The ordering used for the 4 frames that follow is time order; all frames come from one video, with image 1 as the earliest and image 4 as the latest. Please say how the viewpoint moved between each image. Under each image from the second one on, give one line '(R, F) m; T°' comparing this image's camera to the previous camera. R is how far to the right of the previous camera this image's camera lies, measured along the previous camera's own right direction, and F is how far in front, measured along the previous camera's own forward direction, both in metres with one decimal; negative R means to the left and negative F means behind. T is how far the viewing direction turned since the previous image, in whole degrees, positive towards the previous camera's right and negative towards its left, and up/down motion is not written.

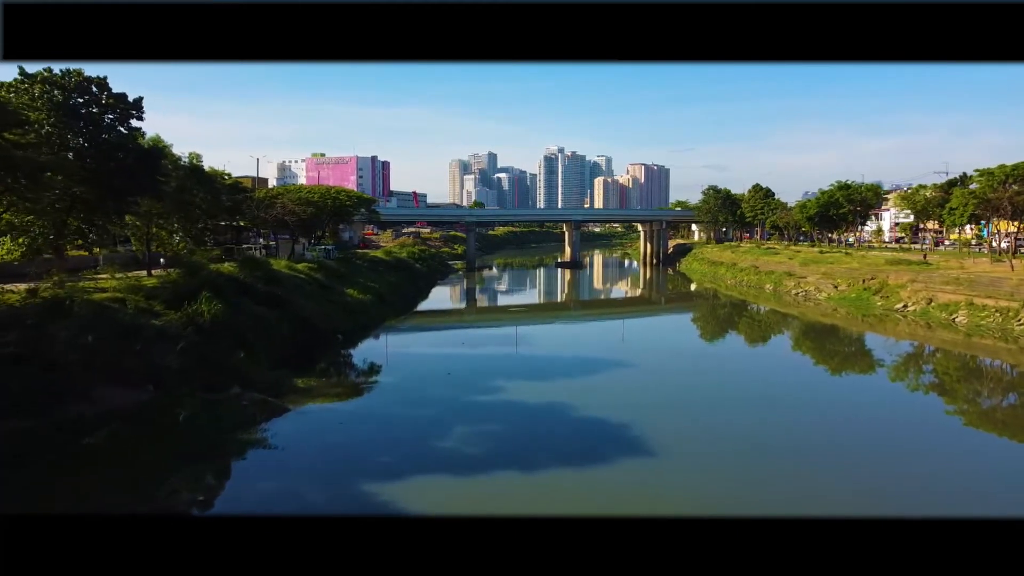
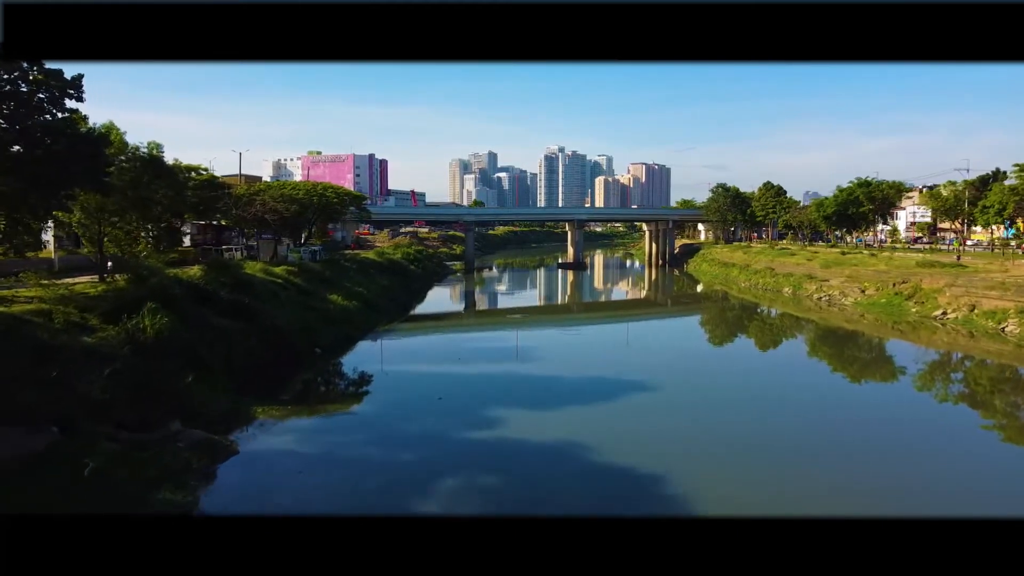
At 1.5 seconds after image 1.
(0.0, +1.8) m; 0°
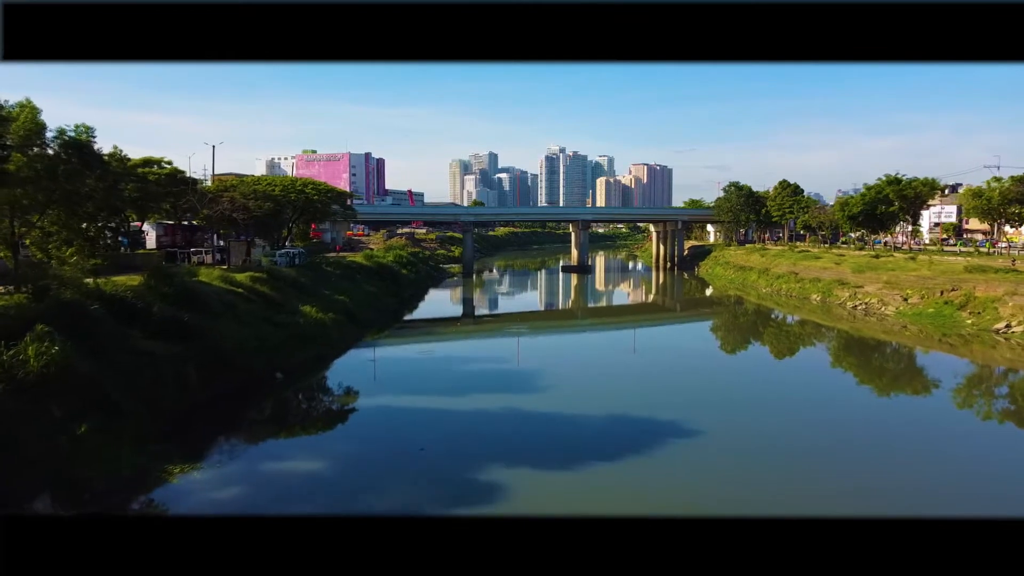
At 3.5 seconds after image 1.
(0.0, +2.4) m; 0°
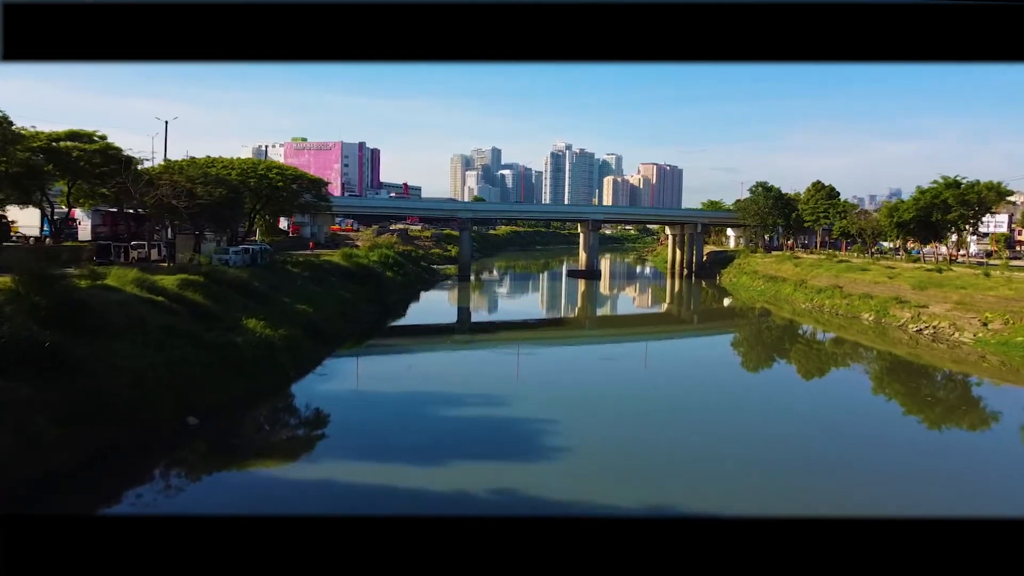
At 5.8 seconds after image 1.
(+0.1, +3.4) m; 0°
